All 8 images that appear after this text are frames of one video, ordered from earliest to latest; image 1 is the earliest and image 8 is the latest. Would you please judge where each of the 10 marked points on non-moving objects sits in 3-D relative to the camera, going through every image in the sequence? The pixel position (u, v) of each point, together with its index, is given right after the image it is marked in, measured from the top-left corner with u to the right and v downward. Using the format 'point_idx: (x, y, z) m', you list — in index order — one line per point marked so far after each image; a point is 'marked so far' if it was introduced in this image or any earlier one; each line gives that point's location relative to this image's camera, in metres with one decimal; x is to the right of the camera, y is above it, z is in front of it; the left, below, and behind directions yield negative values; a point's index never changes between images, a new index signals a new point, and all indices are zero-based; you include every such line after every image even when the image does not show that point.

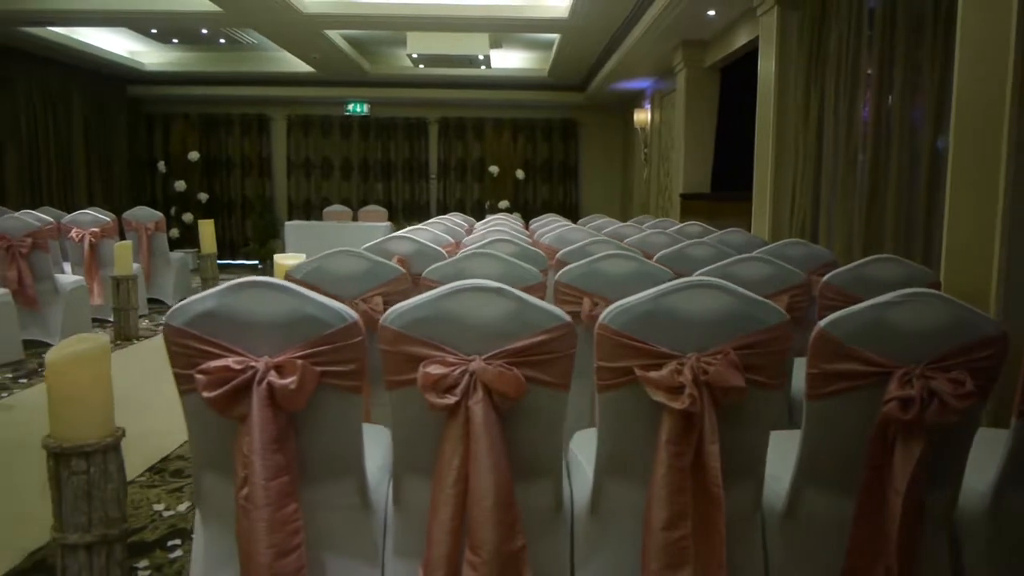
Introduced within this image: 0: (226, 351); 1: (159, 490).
0: (-0.6, -0.1, +1.6) m
1: (-1.2, -0.7, +2.8) m
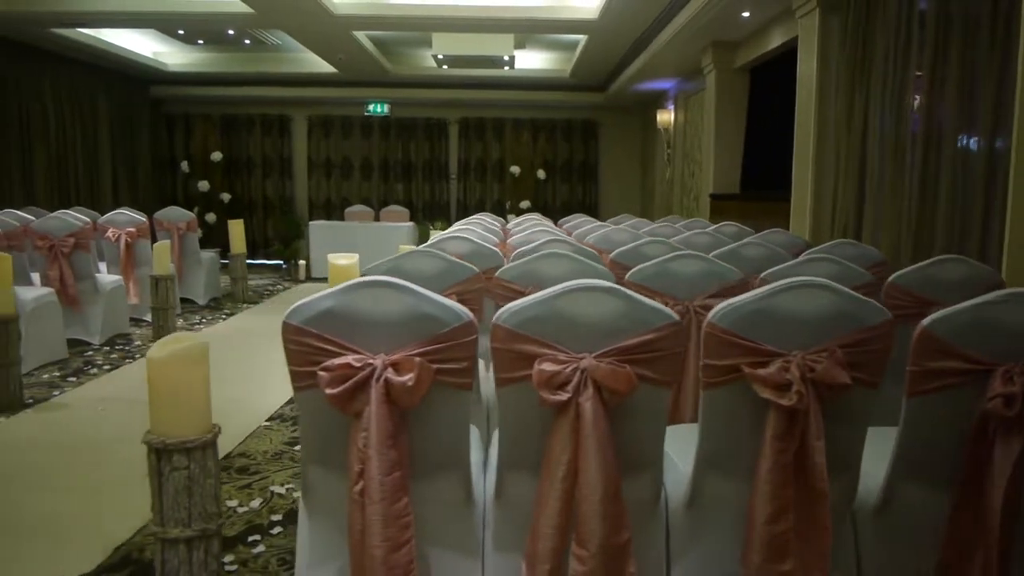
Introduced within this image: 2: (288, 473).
0: (-0.3, -0.1, +1.6) m
1: (-1.0, -0.7, +2.8) m
2: (-0.8, -0.7, +3.0) m
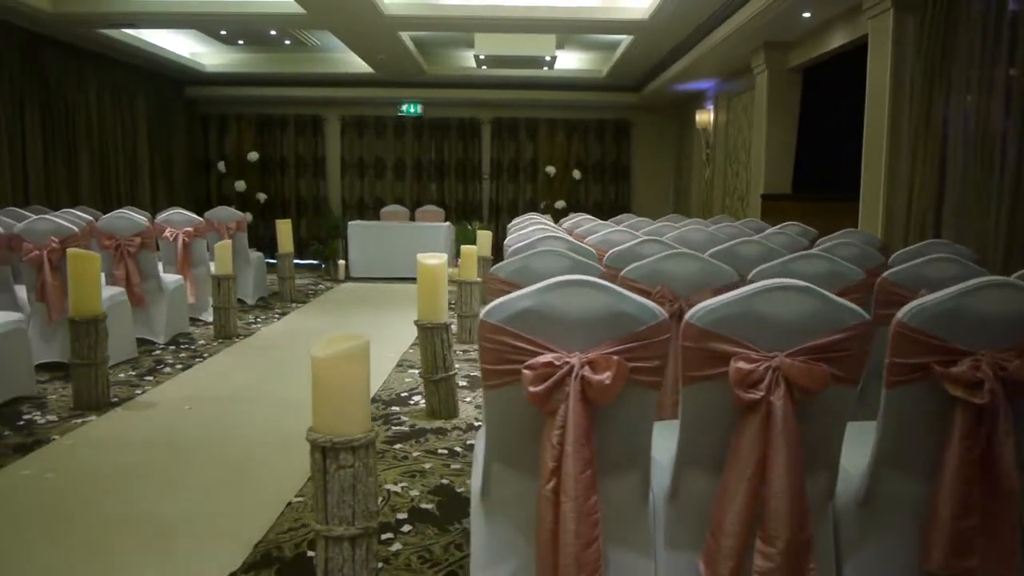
0: (+0.1, -0.1, +1.6) m
1: (-0.6, -0.7, +2.8) m
2: (-0.4, -0.7, +3.0) m
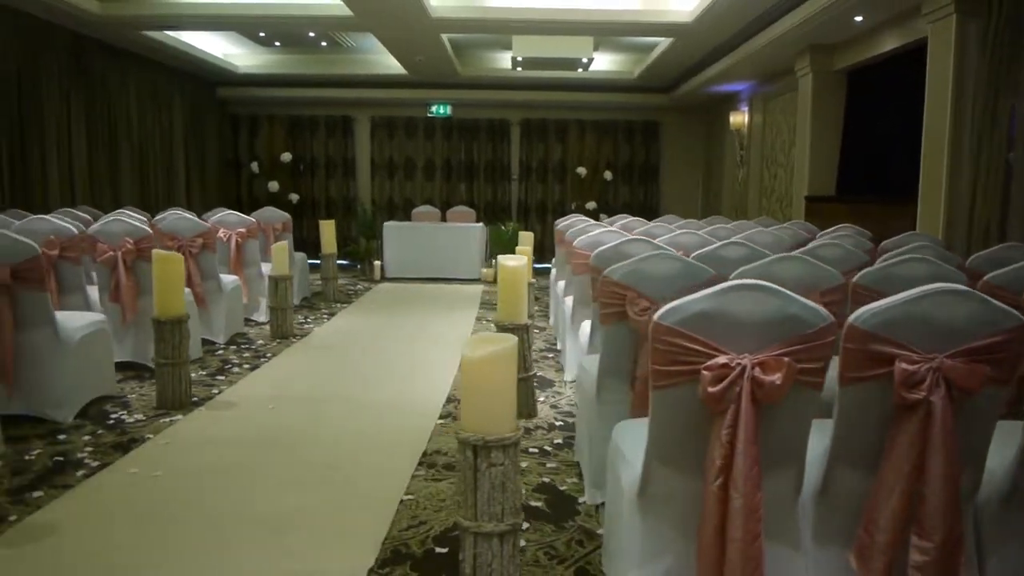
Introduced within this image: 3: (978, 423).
0: (+0.4, -0.1, +1.7) m
1: (-0.2, -0.7, +2.9) m
2: (-0.1, -0.7, +3.0) m
3: (+1.0, -0.3, +1.8) m
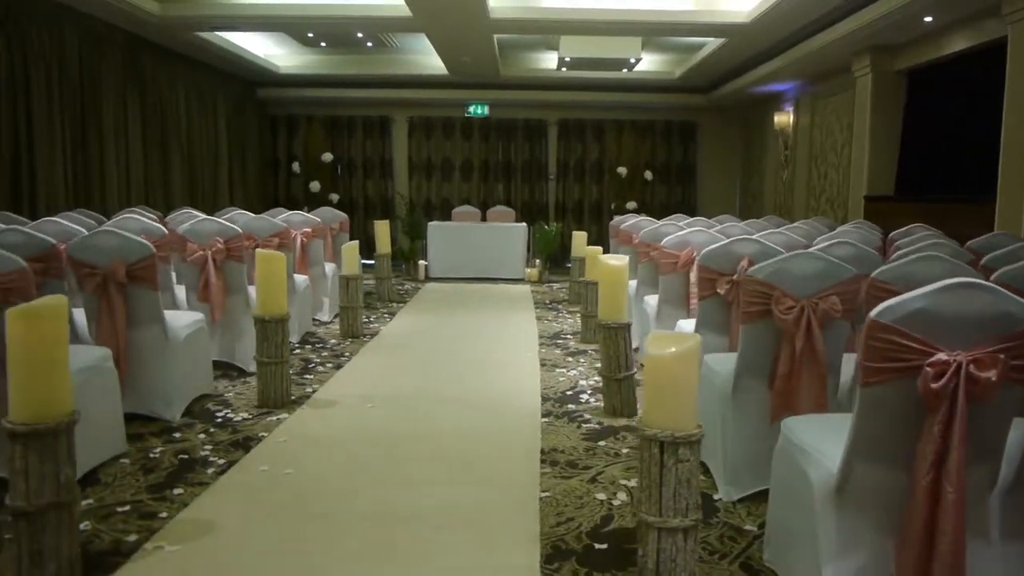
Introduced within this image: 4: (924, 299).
0: (+0.9, -0.1, +1.7) m
1: (+0.2, -0.7, +2.9) m
2: (+0.4, -0.7, +3.1) m
3: (+1.5, -0.3, +1.8) m
4: (+0.9, 0.0, +1.7) m
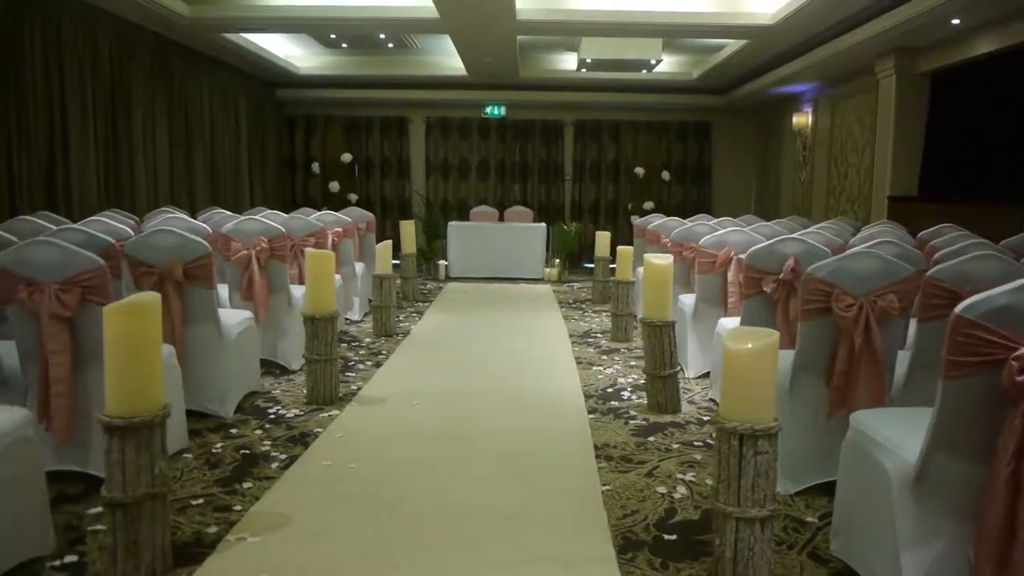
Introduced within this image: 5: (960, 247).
0: (+1.1, -0.1, +1.8) m
1: (+0.5, -0.7, +3.0) m
2: (+0.6, -0.7, +3.1) m
3: (+1.7, -0.3, +1.9) m
4: (+1.1, 0.0, +1.7) m
5: (+2.0, +0.2, +3.5) m
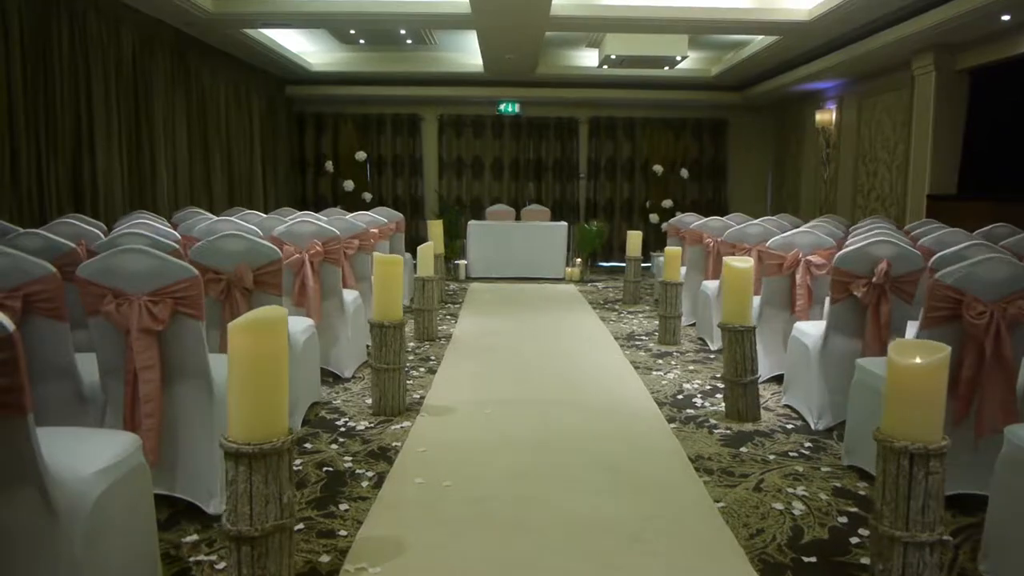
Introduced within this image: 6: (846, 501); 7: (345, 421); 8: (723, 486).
0: (+1.5, -0.1, +1.7) m
1: (+0.8, -0.7, +2.8) m
2: (+1.0, -0.7, +3.0) m
3: (+2.1, -0.3, +1.8) m
4: (+1.5, 0.0, +1.6) m
5: (+2.3, +0.2, +3.4) m
6: (+1.1, -0.7, +2.8) m
7: (-0.8, -0.6, +3.6) m
8: (+0.8, -0.7, +2.9) m
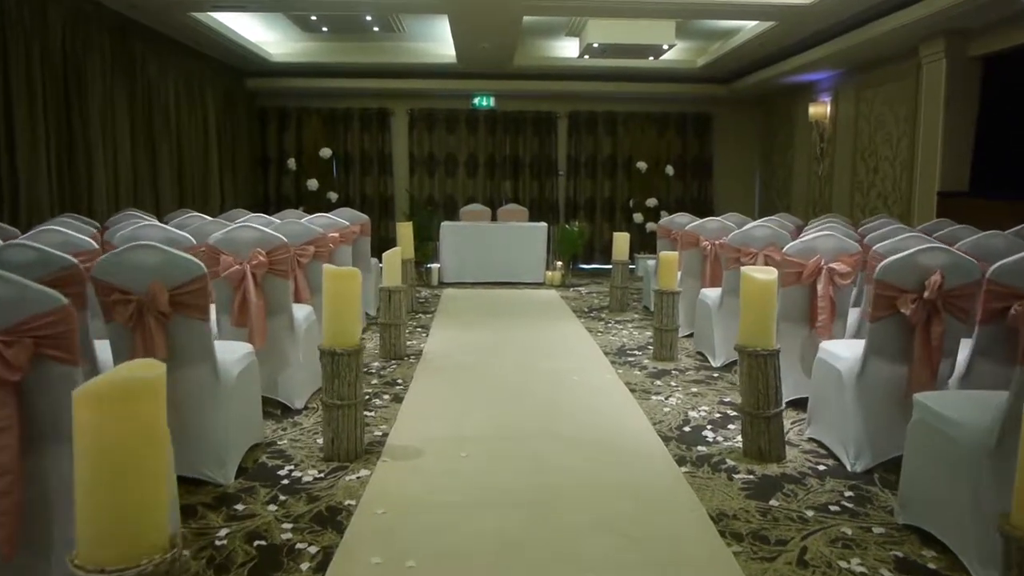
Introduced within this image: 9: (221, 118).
0: (+1.5, -0.2, +1.1) m
1: (+0.8, -0.8, +2.3) m
2: (+0.9, -0.8, +2.4) m
3: (+2.1, -0.4, +1.2) m
4: (+1.5, -0.1, +1.1) m
5: (+2.2, +0.1, +2.9) m
6: (+1.1, -0.8, +2.2) m
7: (-0.8, -0.7, +3.0) m
8: (+0.7, -0.8, +2.3) m
9: (-3.2, +1.9, +8.9) m
